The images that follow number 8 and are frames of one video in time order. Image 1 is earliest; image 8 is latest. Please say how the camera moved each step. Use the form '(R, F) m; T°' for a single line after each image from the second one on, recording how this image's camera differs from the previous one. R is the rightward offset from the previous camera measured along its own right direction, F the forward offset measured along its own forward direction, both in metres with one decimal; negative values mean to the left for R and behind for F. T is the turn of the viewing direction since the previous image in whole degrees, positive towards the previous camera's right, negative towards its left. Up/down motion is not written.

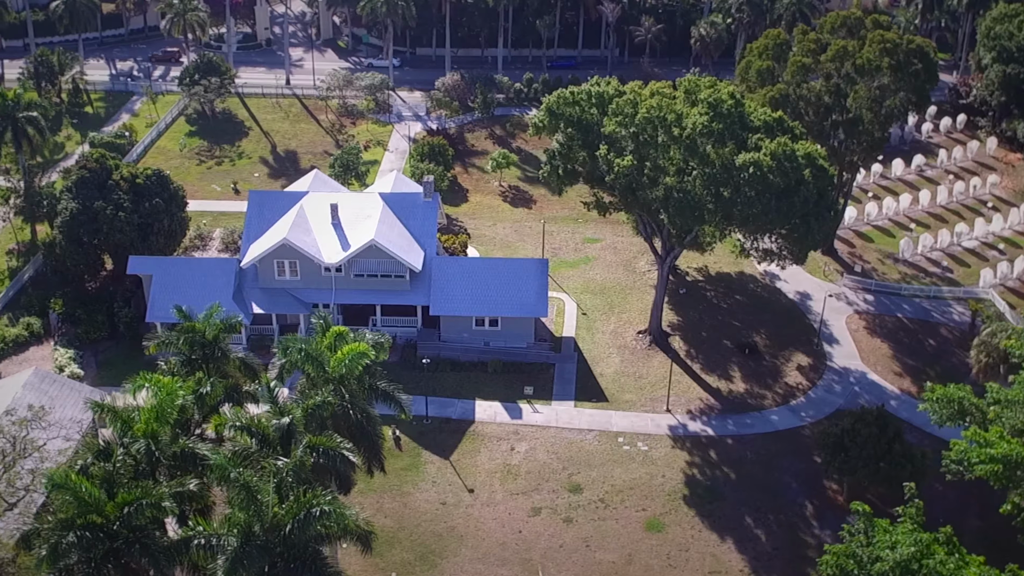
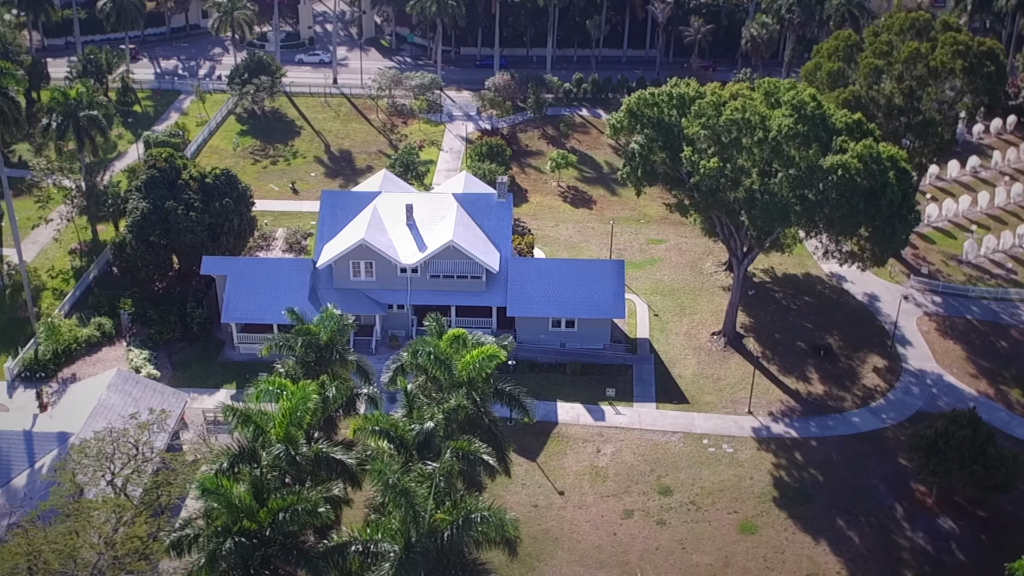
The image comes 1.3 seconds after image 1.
(-3.6, +0.1) m; +1°
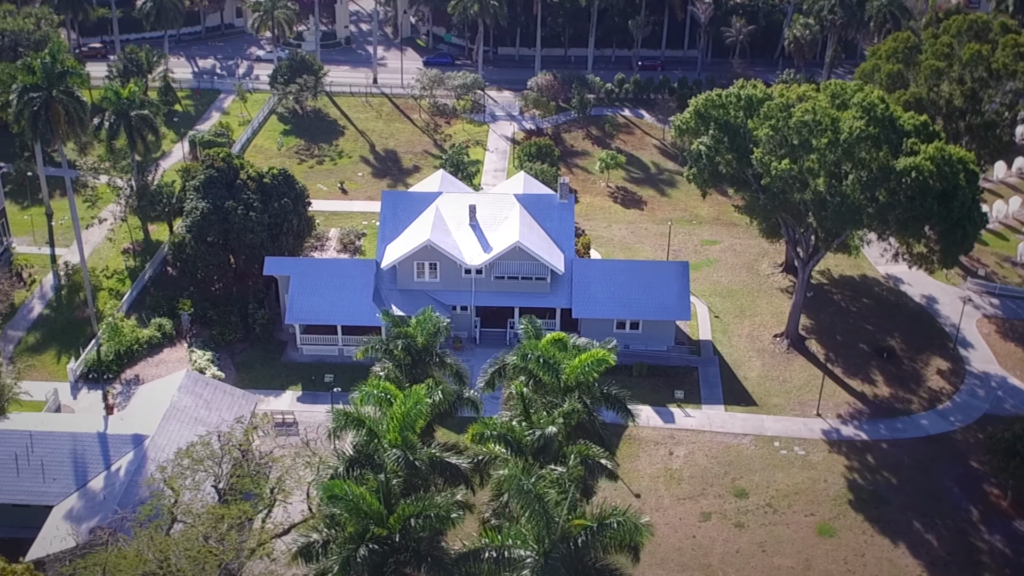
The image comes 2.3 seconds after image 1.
(-3.0, +0.2) m; 0°
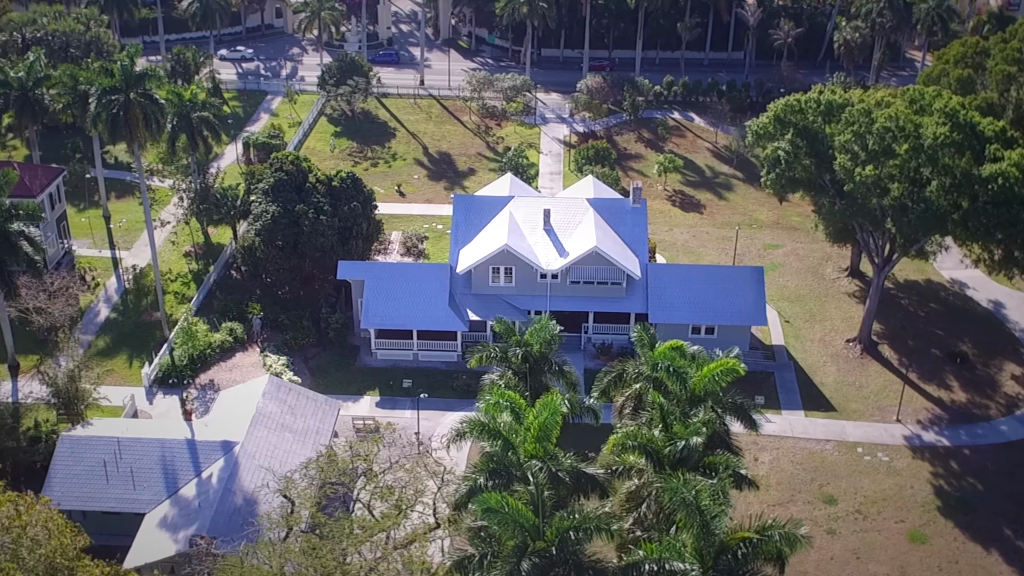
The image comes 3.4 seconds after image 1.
(-3.6, +0.2) m; +1°
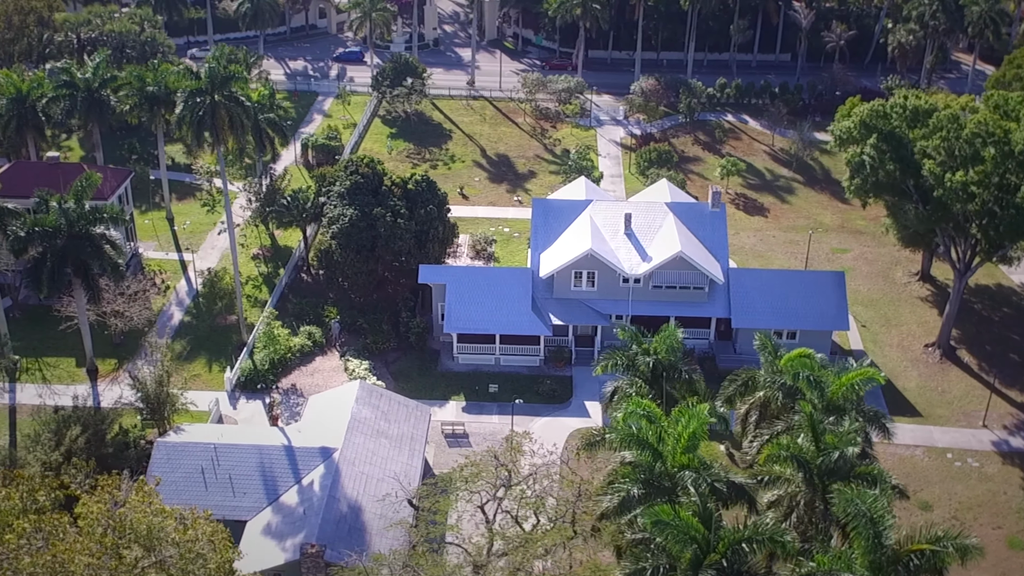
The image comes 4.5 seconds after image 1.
(-3.9, +0.2) m; +1°
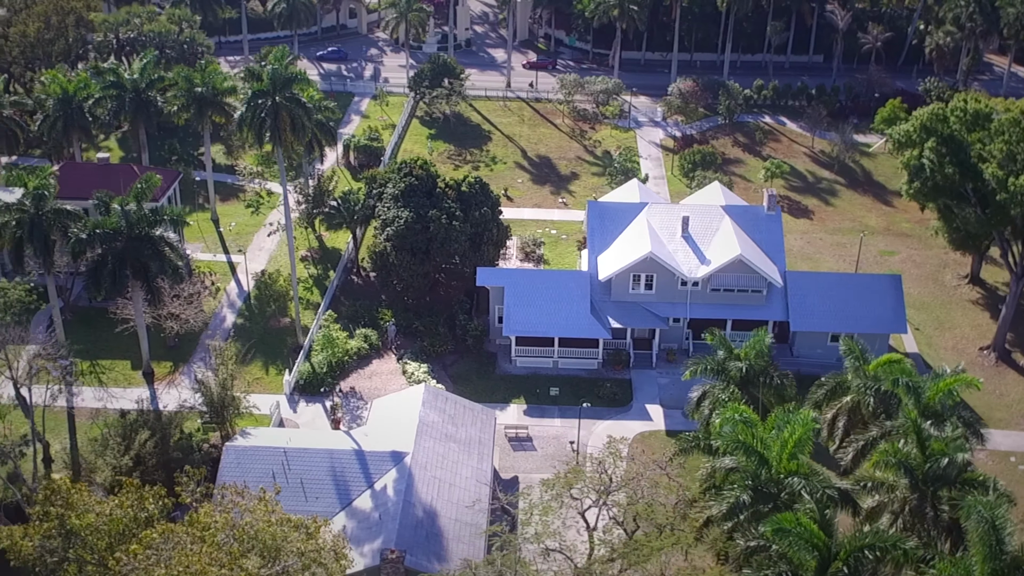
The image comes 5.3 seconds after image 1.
(-2.8, +0.1) m; +1°
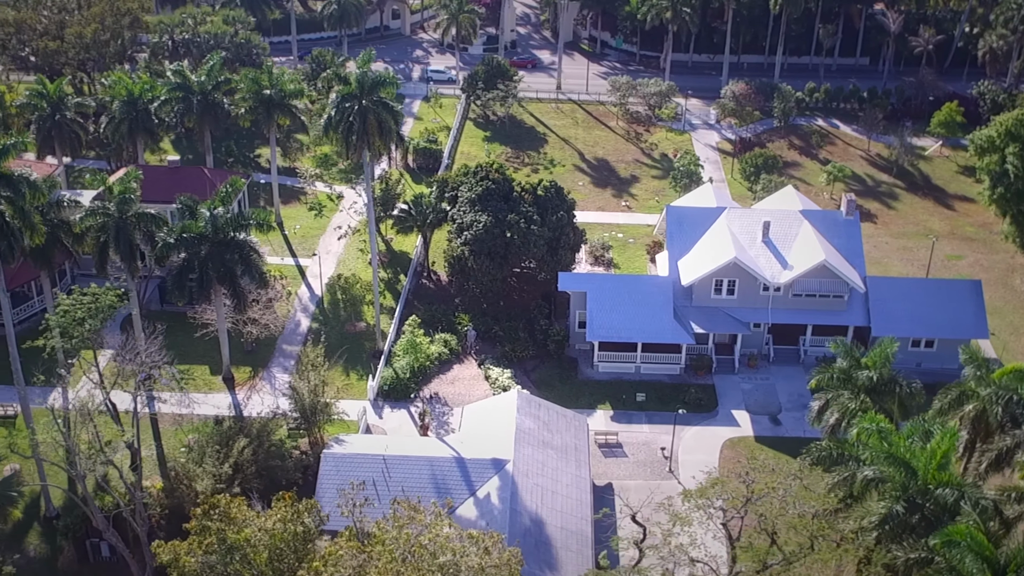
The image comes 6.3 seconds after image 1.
(-3.8, +0.2) m; +1°
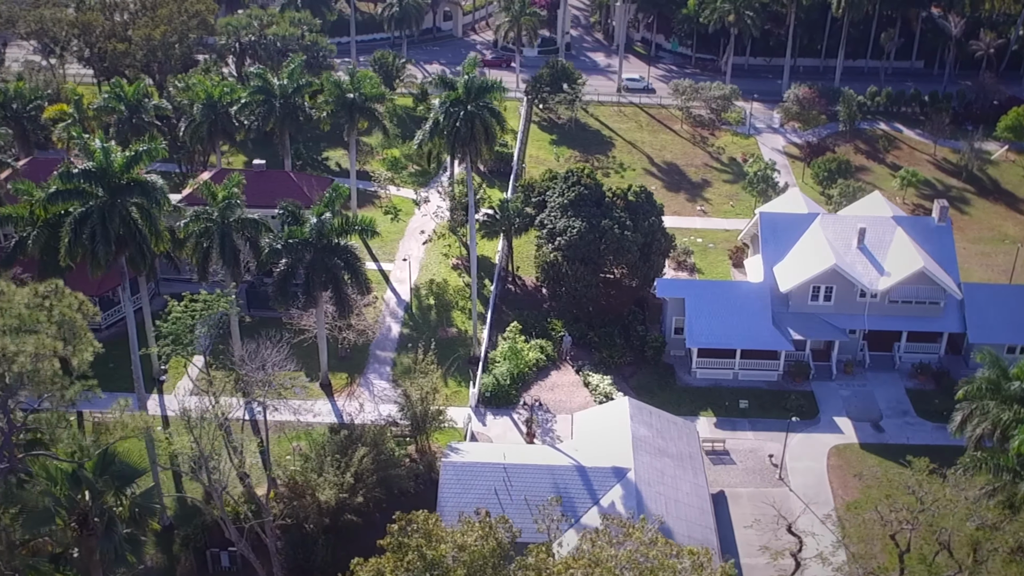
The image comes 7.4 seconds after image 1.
(-4.6, +0.2) m; +1°
